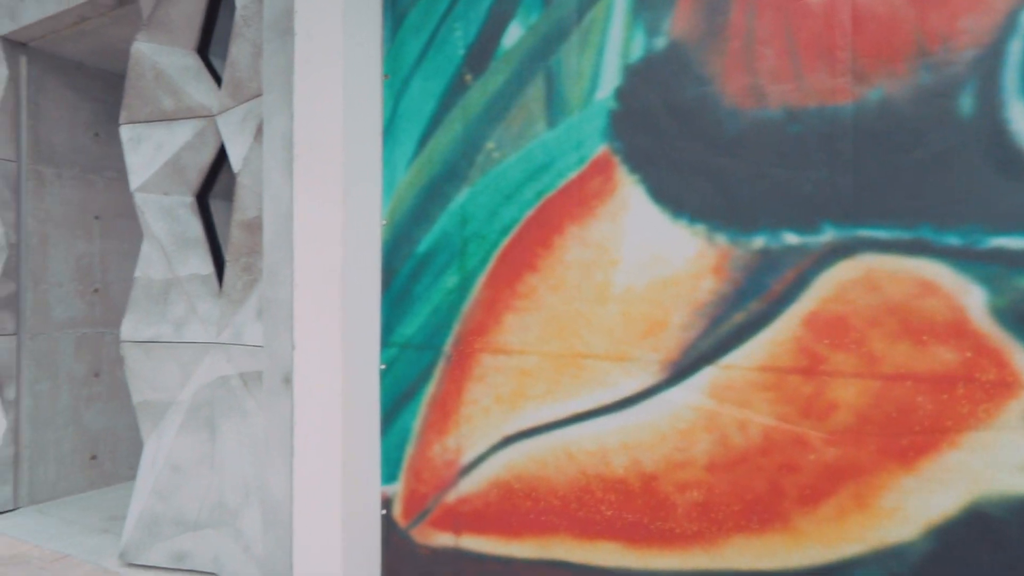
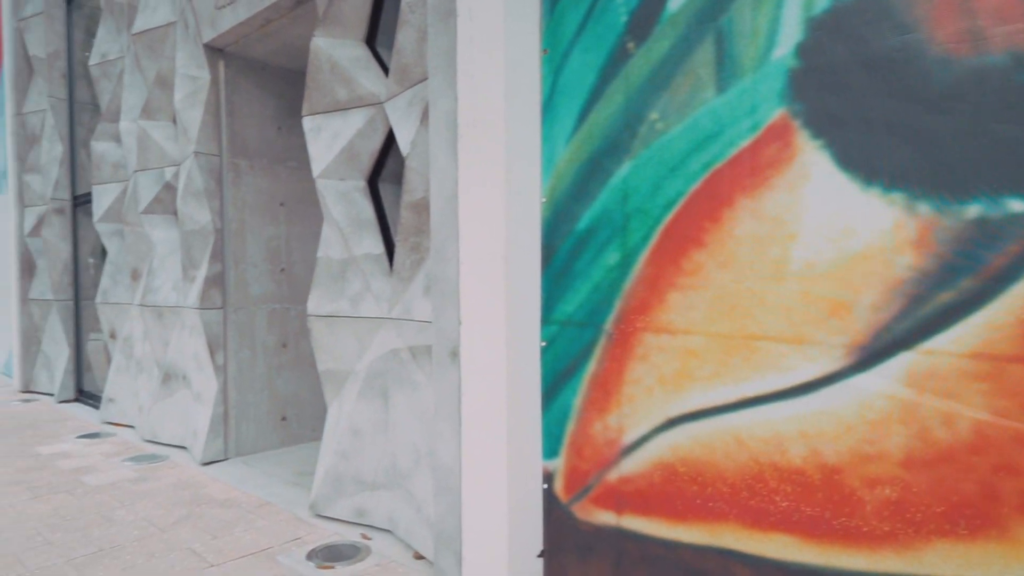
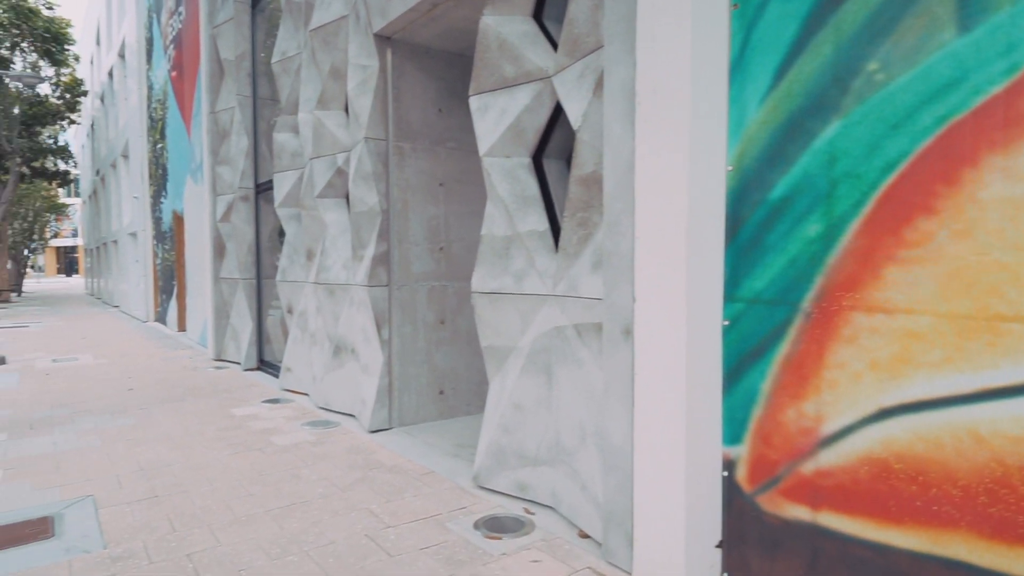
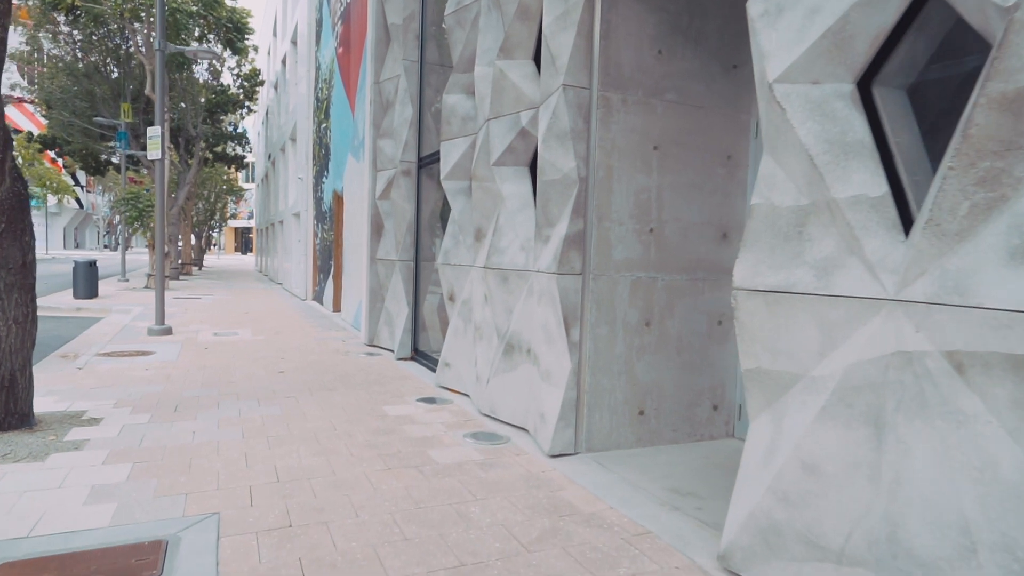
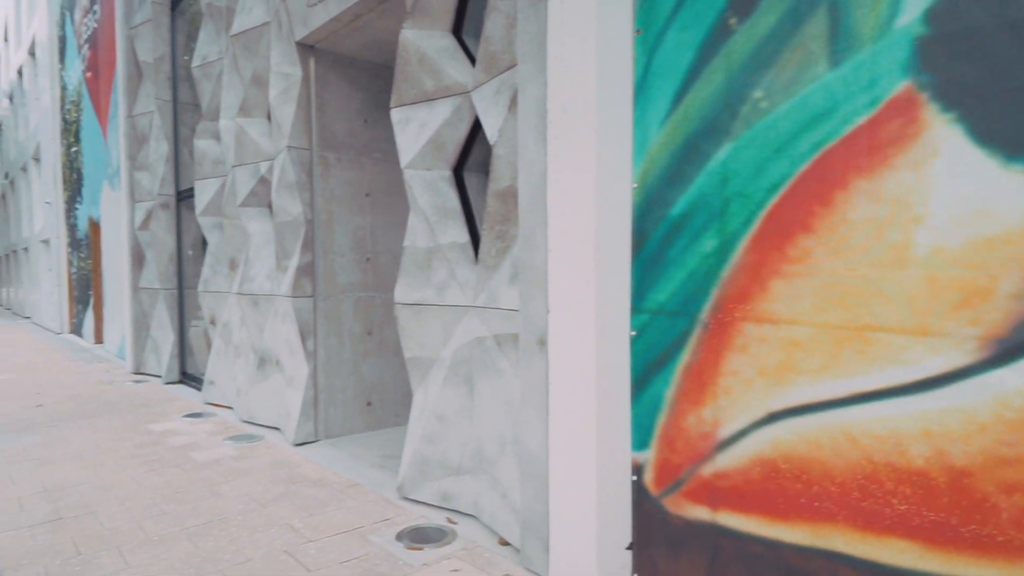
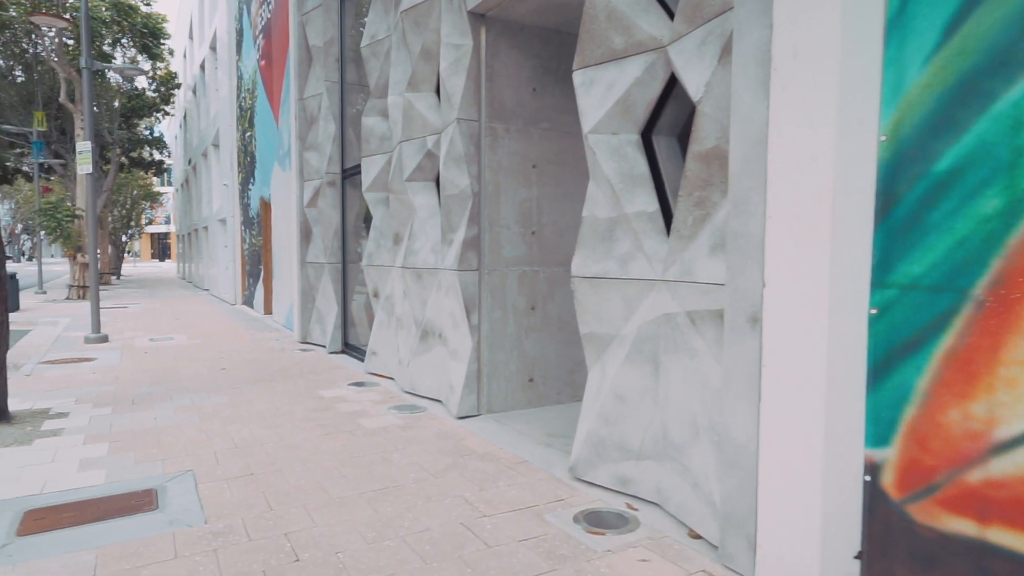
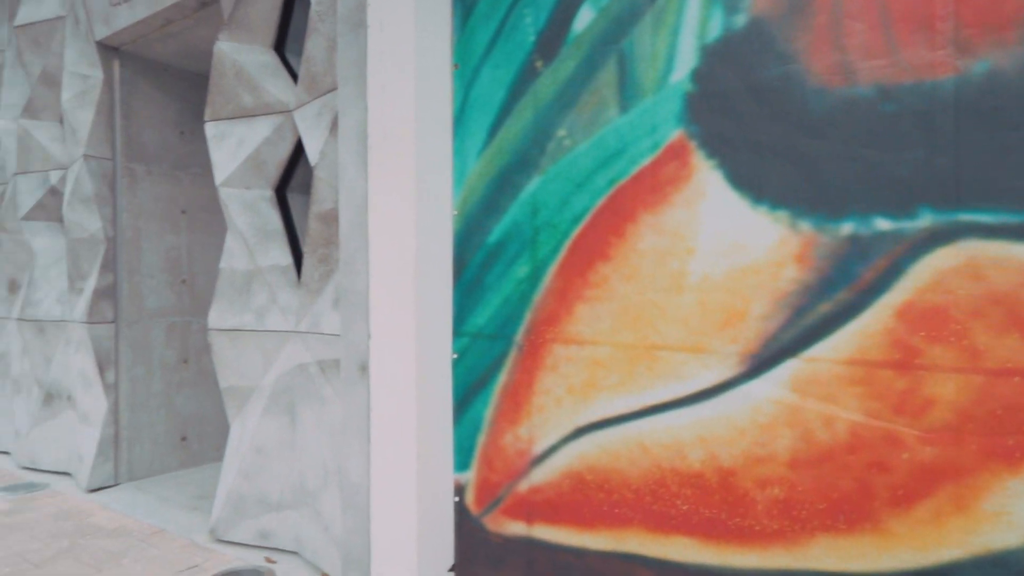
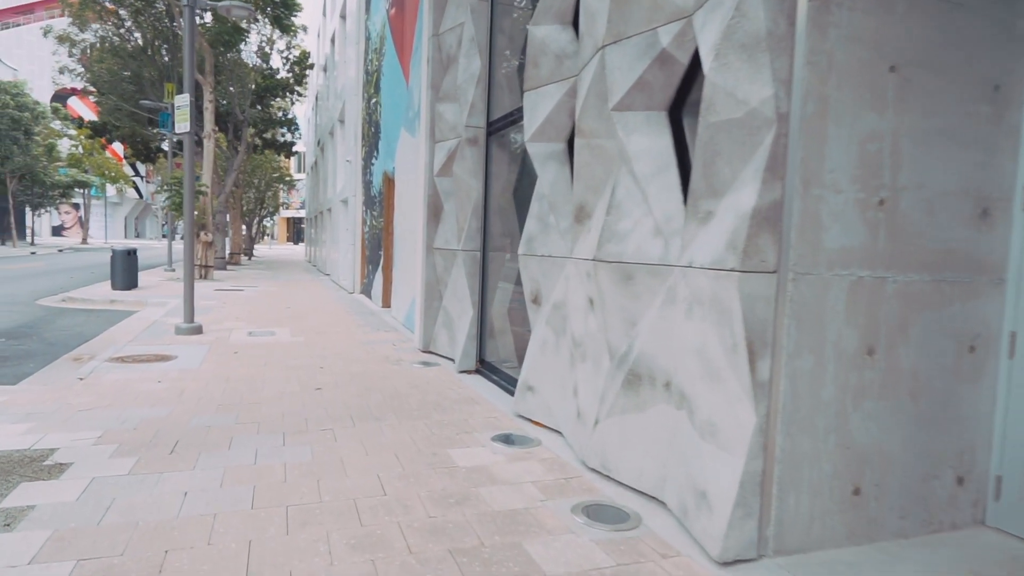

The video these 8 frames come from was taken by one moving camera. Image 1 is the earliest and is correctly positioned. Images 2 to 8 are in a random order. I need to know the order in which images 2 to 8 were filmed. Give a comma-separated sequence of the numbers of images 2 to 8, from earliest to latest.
7, 2, 5, 3, 6, 4, 8
